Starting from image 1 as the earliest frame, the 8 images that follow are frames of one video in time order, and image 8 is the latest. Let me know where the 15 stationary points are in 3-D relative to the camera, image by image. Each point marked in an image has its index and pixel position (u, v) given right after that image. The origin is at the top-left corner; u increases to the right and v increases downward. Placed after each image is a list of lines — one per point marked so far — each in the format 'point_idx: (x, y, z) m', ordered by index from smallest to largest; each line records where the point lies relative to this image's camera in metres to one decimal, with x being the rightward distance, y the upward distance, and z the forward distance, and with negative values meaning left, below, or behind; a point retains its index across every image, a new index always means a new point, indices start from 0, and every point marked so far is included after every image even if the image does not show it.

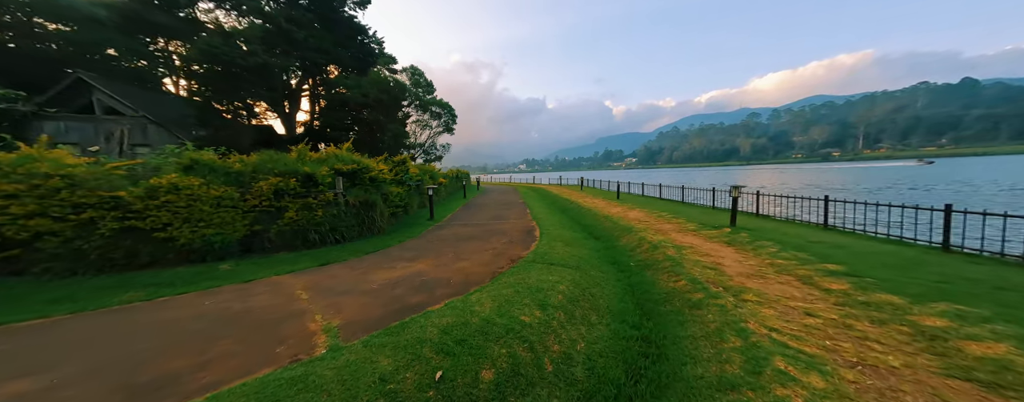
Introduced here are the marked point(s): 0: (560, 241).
0: (+1.2, -1.1, +8.3) m
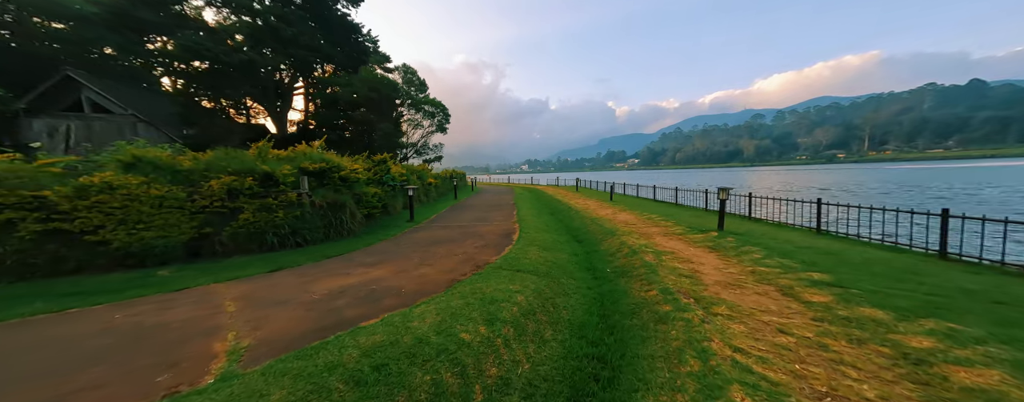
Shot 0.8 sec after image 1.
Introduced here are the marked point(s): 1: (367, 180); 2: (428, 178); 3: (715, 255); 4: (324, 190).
0: (+0.6, -1.1, +7.9) m
1: (-4.8, +0.7, +10.1) m
2: (-5.1, +1.4, +19.1) m
3: (+4.5, -1.2, +7.0) m
4: (-4.8, +0.3, +7.9) m
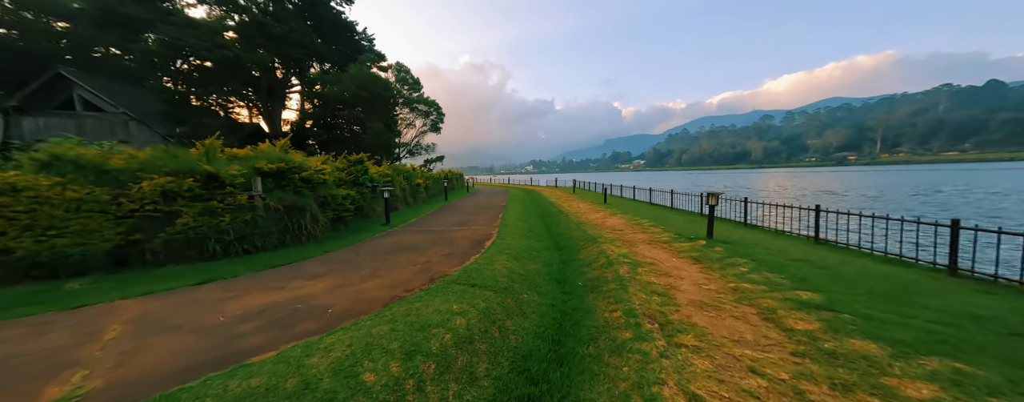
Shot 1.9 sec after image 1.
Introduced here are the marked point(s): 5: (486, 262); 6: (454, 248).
0: (-0.2, -1.2, +7.4) m
1: (-5.5, +0.6, +9.6) m
2: (-5.7, +1.3, +18.6) m
3: (+3.8, -1.4, +6.4) m
4: (-5.5, +0.2, +7.4) m
5: (-0.6, -1.3, +6.5) m
6: (-1.4, -1.1, +7.6) m
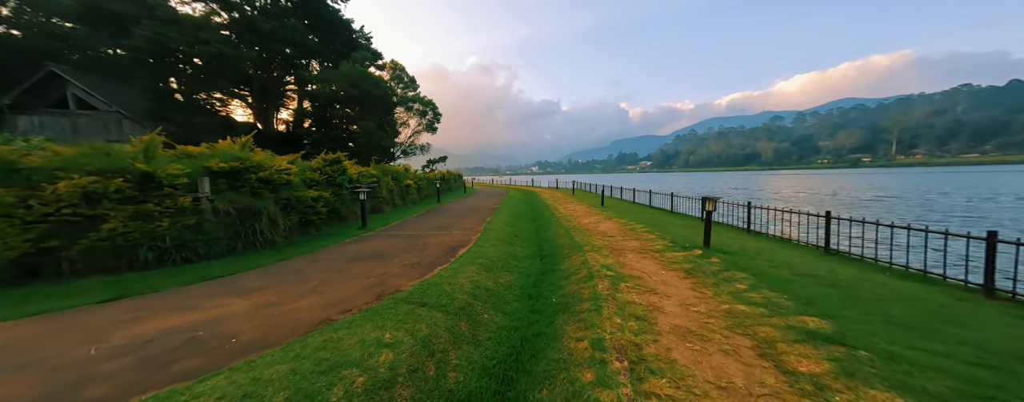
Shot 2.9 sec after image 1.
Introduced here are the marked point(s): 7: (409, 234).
0: (-0.7, -1.3, +6.7) m
1: (-6.0, +0.6, +9.0) m
2: (-6.1, +1.2, +18.0) m
3: (+3.2, -1.5, +5.6) m
4: (-6.1, +0.2, +6.8) m
5: (-1.2, -1.3, +5.8) m
6: (-2.0, -1.2, +7.0) m
7: (-3.2, -1.0, +9.5) m
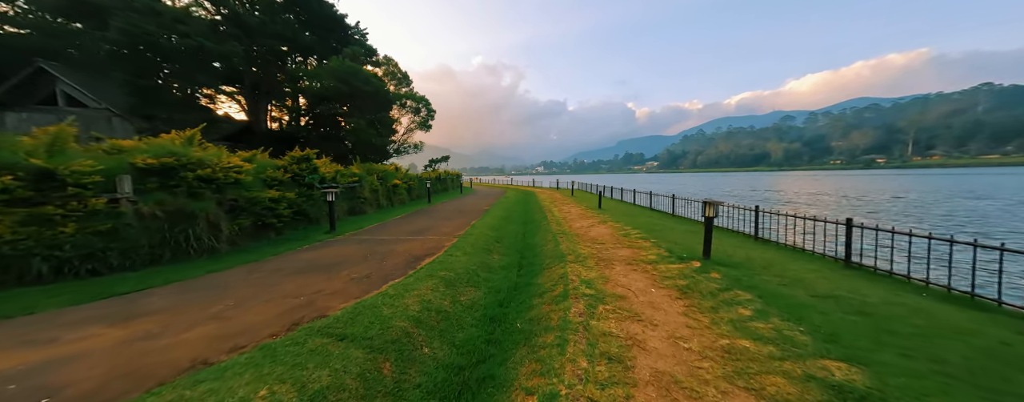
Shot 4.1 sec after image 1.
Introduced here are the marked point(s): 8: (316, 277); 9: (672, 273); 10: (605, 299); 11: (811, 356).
0: (-1.4, -1.4, +5.8) m
1: (-6.6, +0.5, +8.2) m
2: (-6.5, +1.2, +17.2) m
3: (+2.5, -1.6, +4.7) m
4: (-6.7, +0.1, +6.0) m
5: (-1.8, -1.4, +4.9) m
6: (-2.6, -1.3, +6.1) m
7: (-3.7, -1.1, +8.6) m
8: (-3.4, -1.3, +5.5) m
9: (+3.1, -1.4, +6.1) m
10: (+1.5, -1.5, +4.9) m
11: (+3.2, -1.7, +3.3) m
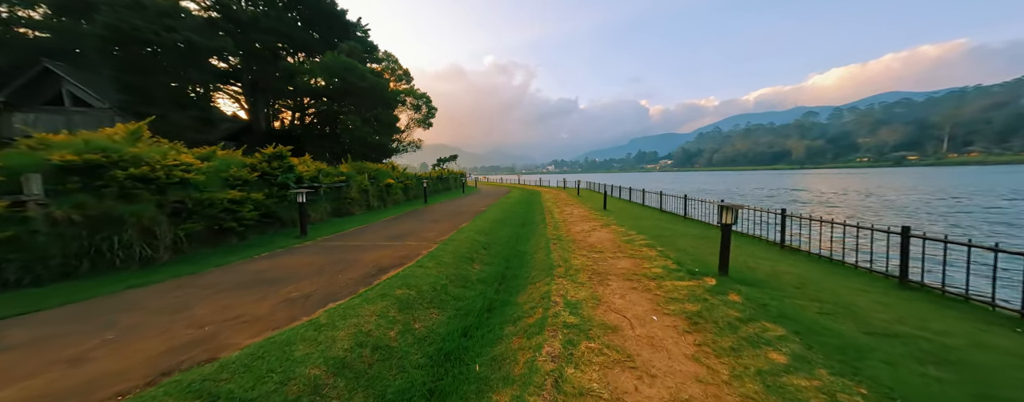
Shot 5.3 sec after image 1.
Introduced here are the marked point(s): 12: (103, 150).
0: (-1.8, -1.5, +4.8) m
1: (-7.0, +0.5, +7.4) m
2: (-6.5, +1.2, +16.4) m
3: (+2.0, -1.6, +3.6) m
4: (-7.1, +0.1, +5.3) m
5: (-2.3, -1.5, +4.0) m
6: (-3.1, -1.3, +5.2) m
7: (-4.1, -1.1, +7.7) m
8: (-3.9, -1.4, +4.6) m
9: (+2.7, -1.5, +4.9) m
10: (+1.0, -1.6, +3.9) m
11: (+2.7, -1.7, +2.2) m
12: (-7.3, +0.9, +5.5) m
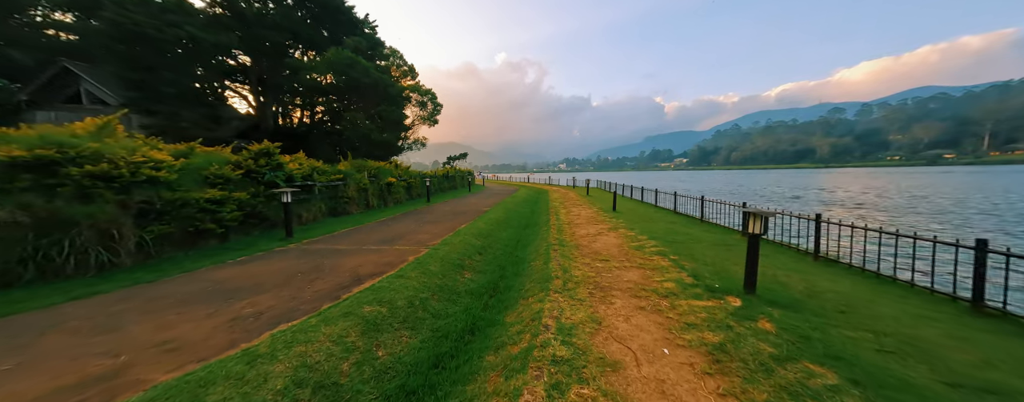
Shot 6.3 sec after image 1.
0: (-2.0, -1.5, +4.2) m
1: (-7.0, +0.5, +7.0) m
2: (-6.2, +1.2, +15.9) m
3: (+1.8, -1.7, +2.8) m
4: (-7.3, +0.1, +4.8) m
5: (-2.5, -1.5, +3.4) m
6: (-3.3, -1.4, +4.6) m
7: (-4.2, -1.1, +7.2) m
8: (-4.1, -1.4, +4.0) m
9: (+2.5, -1.5, +4.1) m
10: (+0.8, -1.7, +3.1) m
11: (+2.4, -1.8, +1.4) m
12: (-7.4, +0.9, +5.0) m
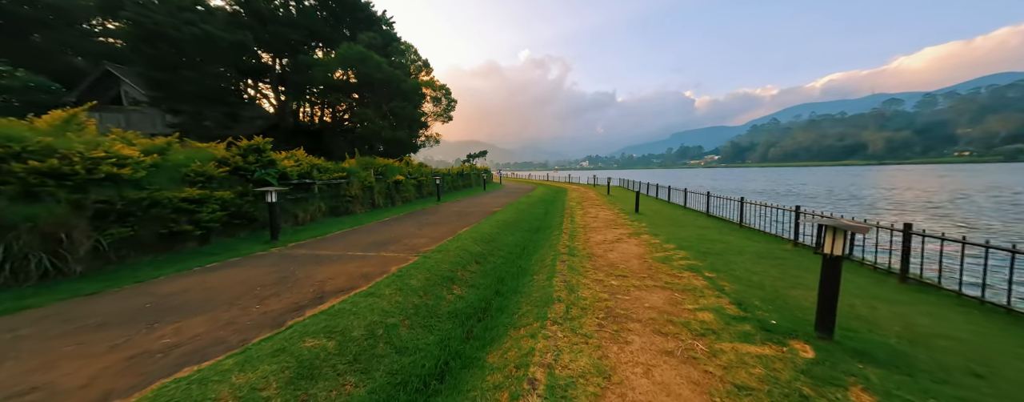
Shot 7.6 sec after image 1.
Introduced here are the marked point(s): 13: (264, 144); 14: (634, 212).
0: (-2.2, -1.6, +3.3) m
1: (-7.0, +0.5, +6.5) m
2: (-5.6, +1.3, +15.3) m
3: (+1.4, -1.8, +1.6) m
4: (-7.4, +0.1, +4.3) m
5: (-2.8, -1.6, +2.5) m
6: (-3.4, -1.4, +3.8) m
7: (-4.1, -1.1, +6.4) m
8: (-4.3, -1.5, +3.3) m
9: (+2.3, -1.6, +2.9) m
10: (+0.5, -1.8, +2.1) m
11: (+1.9, -1.9, +0.2) m
12: (-7.5, +0.9, +4.5) m
13: (-6.7, +1.5, +8.5) m
14: (+4.9, -0.5, +12.6) m
